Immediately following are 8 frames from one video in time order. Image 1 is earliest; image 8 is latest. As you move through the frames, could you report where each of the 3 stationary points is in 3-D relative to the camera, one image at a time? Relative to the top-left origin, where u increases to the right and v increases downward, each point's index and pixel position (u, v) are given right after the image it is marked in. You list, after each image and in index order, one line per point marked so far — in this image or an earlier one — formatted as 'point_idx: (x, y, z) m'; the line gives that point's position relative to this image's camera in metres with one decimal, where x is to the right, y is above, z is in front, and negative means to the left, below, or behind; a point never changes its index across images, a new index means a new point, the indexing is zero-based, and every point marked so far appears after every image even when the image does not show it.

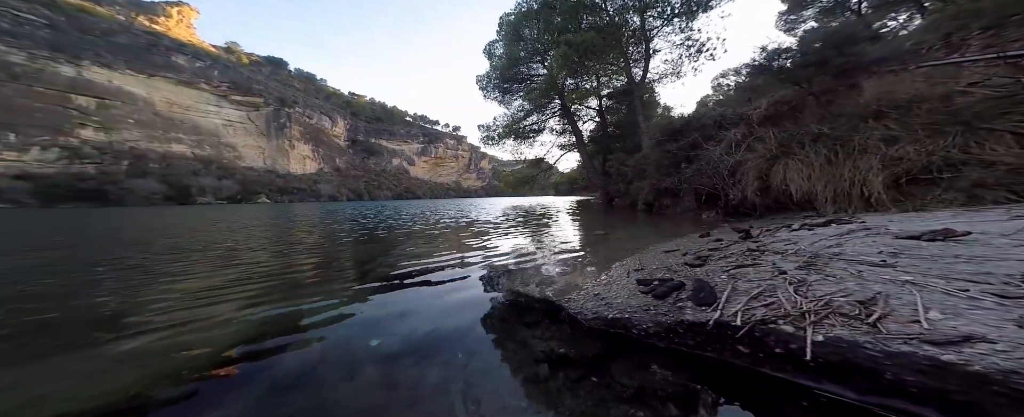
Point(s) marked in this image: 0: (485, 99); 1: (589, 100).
0: (-1.9, +6.1, +15.8) m
1: (+3.4, +4.6, +12.0) m
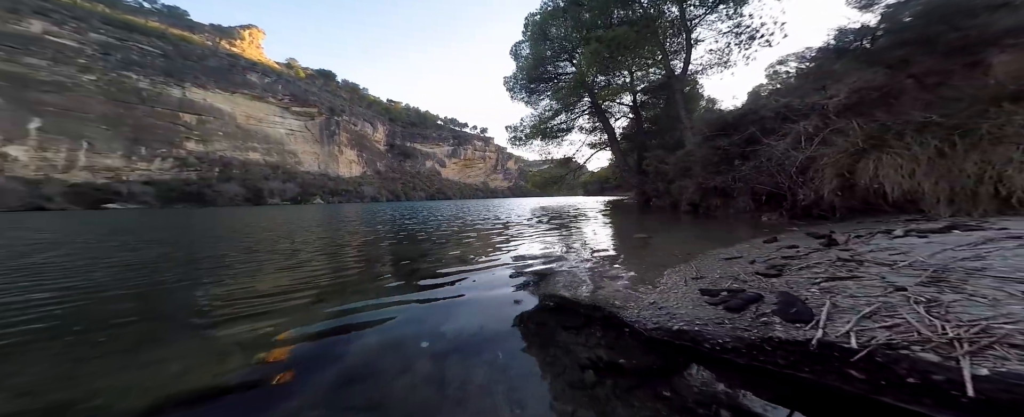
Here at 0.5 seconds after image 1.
0: (-0.2, +6.1, +16.0) m
1: (+4.6, +4.6, +11.6) m
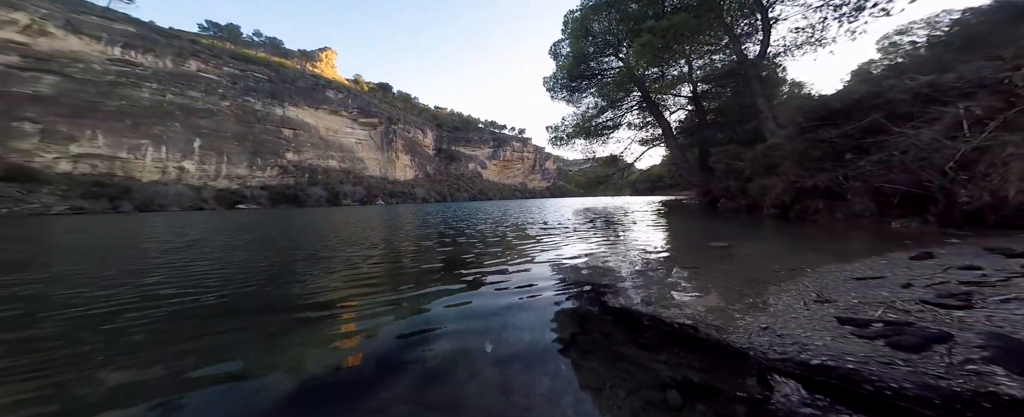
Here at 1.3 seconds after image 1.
0: (+2.2, +6.0, +15.8) m
1: (+6.4, +4.6, +10.8) m
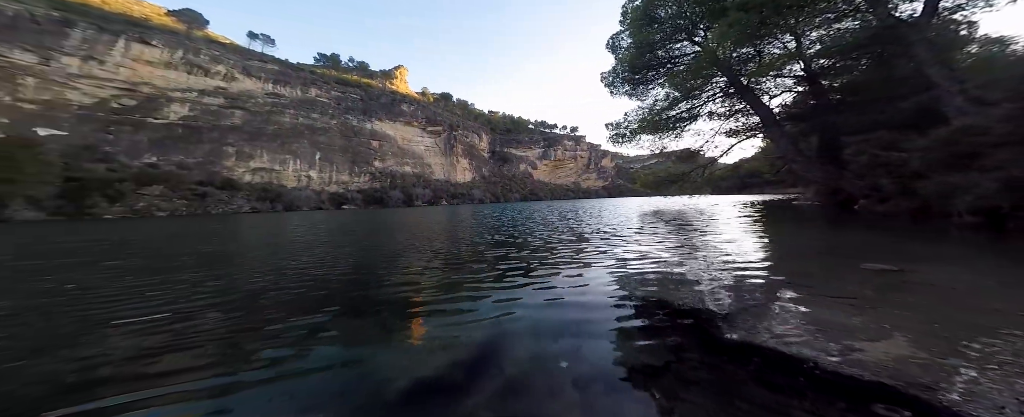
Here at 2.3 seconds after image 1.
0: (+5.5, +6.0, +15.0) m
1: (+8.5, +4.6, +9.2) m
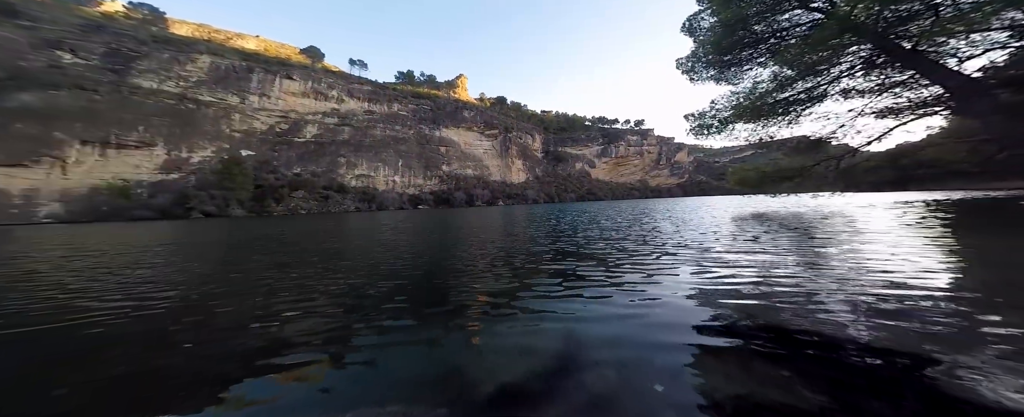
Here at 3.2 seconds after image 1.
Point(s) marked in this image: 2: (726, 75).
0: (+8.9, +6.0, +13.5) m
1: (+10.8, +4.7, +7.2) m
2: (+9.3, +5.7, +12.0) m
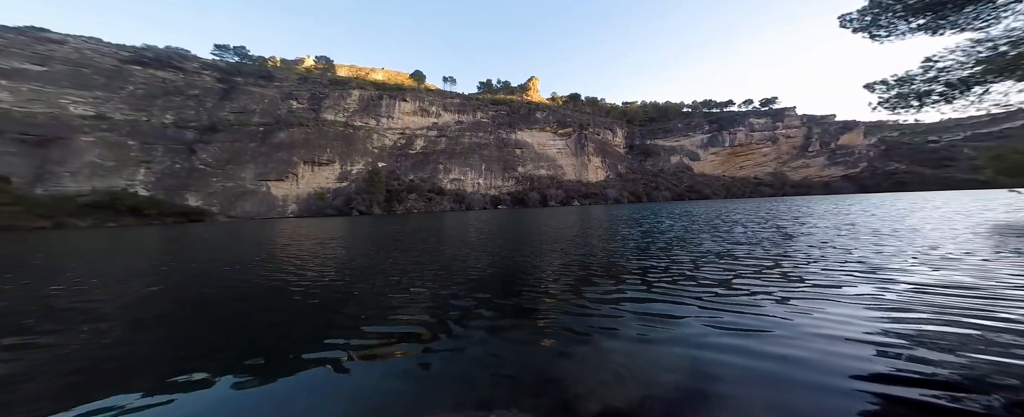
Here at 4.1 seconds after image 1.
0: (+12.9, +6.0, +9.8) m
1: (+13.1, +4.7, +3.3) m
2: (+12.9, +5.7, +8.2) m
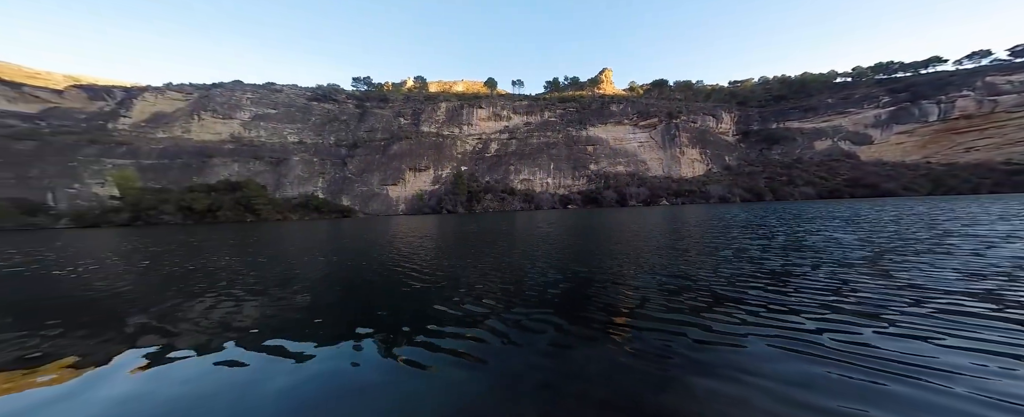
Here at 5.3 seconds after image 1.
0: (+11.3, +6.1, +6.4) m
1: (+9.6, +4.7, 0.0) m
2: (+10.8, +5.7, +4.8) m
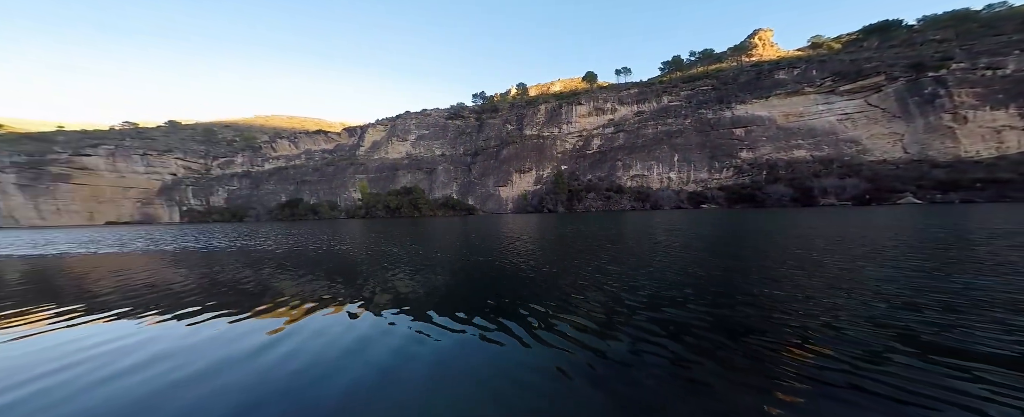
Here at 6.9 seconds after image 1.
0: (+4.9, +6.1, +2.6) m
1: (+0.5, +4.8, -2.2) m
2: (+3.8, +5.8, +1.5) m
